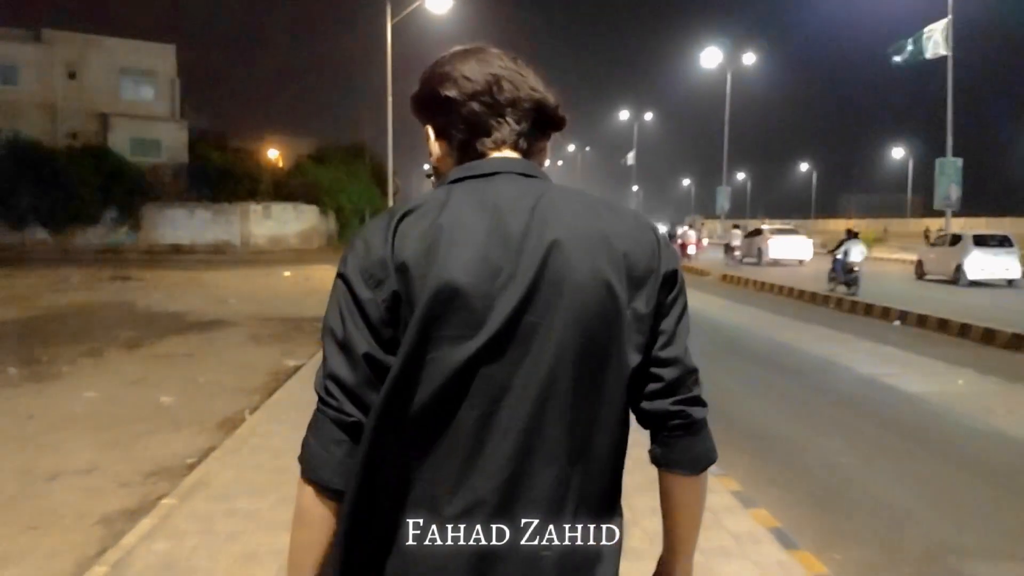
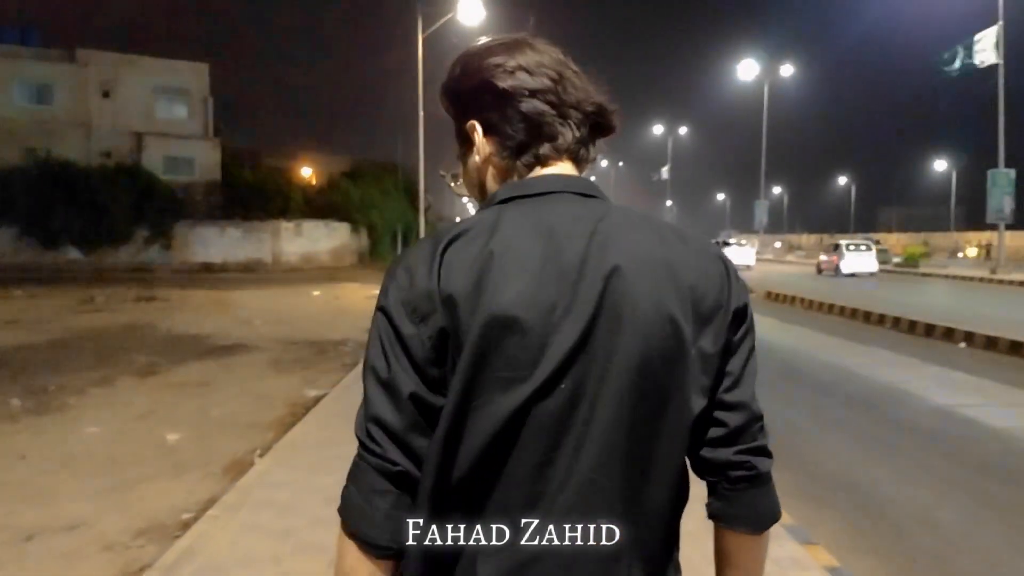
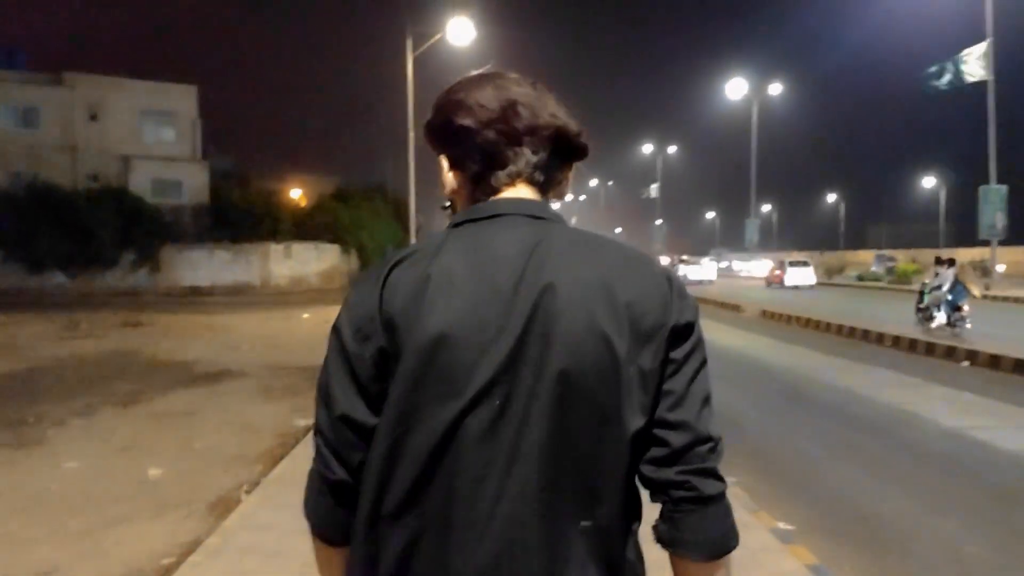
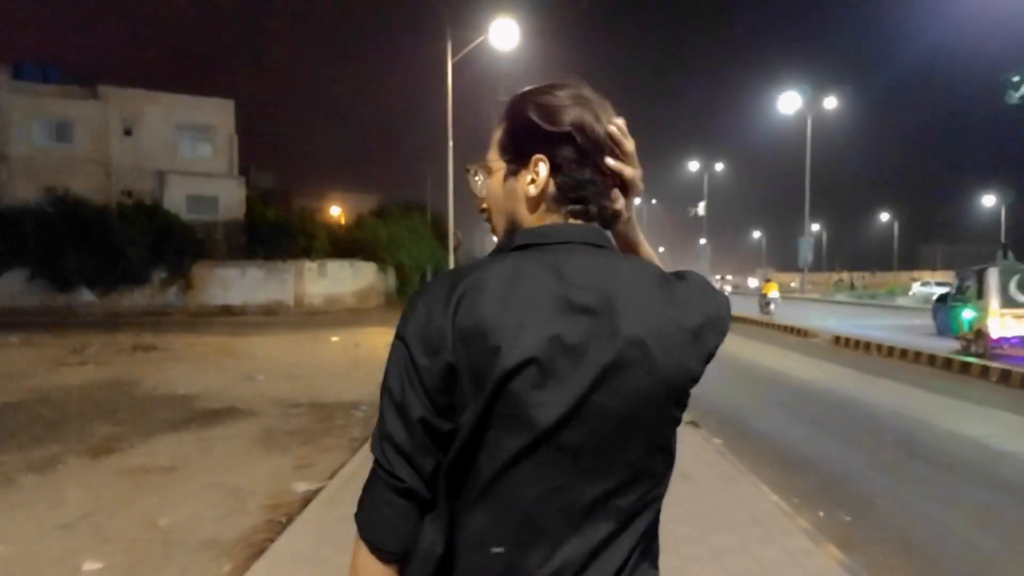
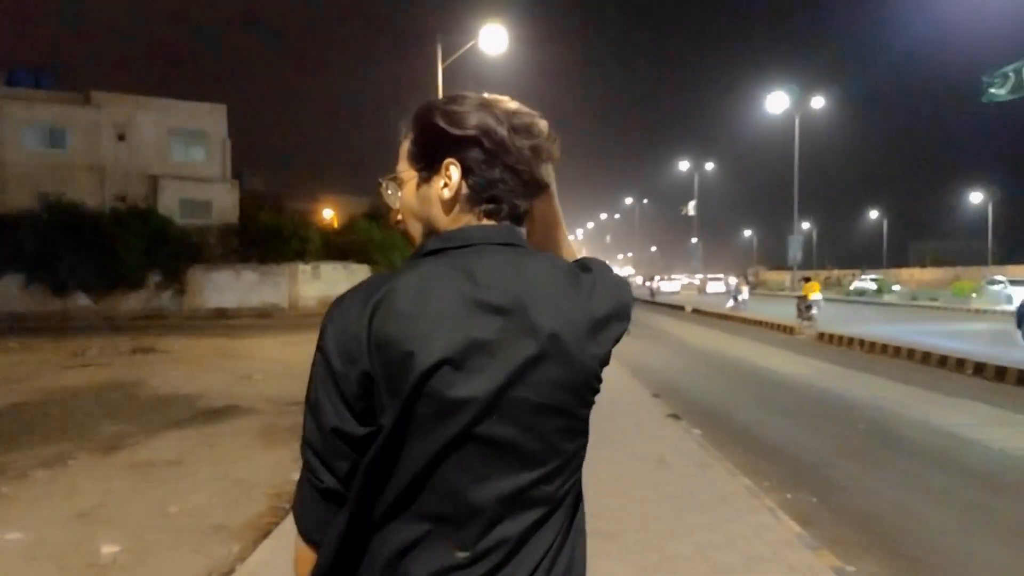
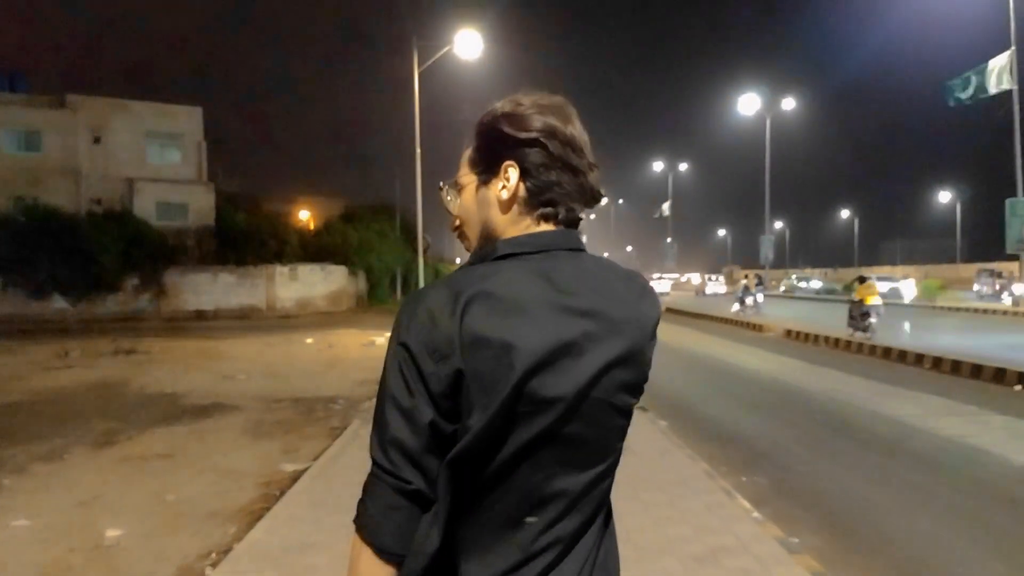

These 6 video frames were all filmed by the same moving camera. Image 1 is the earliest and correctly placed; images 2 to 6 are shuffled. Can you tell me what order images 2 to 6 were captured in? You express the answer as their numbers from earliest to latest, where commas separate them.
2, 3, 6, 5, 4
